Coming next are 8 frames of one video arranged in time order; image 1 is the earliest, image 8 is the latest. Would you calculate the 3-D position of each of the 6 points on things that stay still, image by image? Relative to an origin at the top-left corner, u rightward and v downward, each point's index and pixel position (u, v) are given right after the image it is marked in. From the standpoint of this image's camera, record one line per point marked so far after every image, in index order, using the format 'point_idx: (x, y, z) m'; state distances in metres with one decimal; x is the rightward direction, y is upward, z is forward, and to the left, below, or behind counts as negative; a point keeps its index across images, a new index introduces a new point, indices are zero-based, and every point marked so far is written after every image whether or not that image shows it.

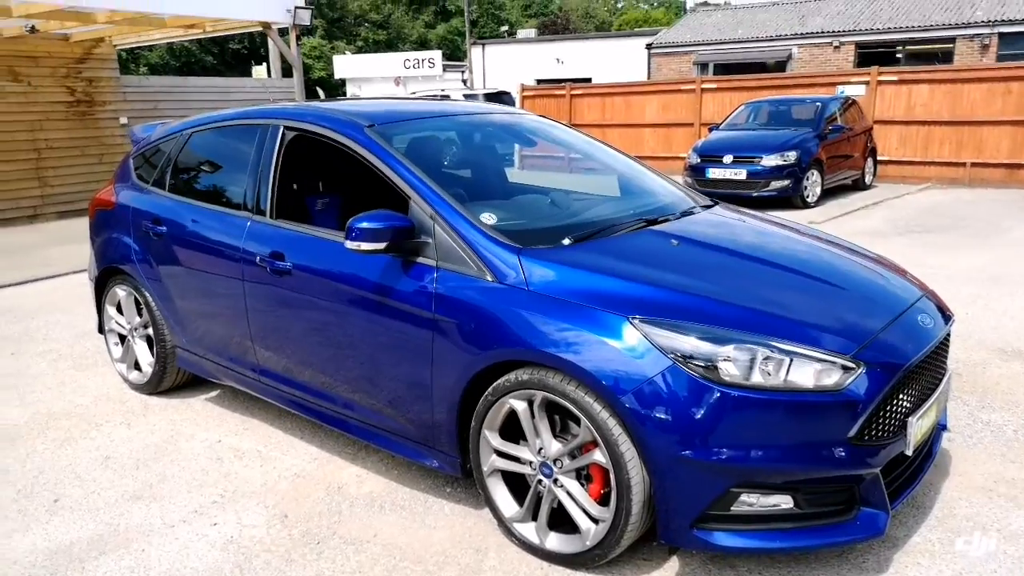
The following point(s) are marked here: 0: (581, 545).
0: (+0.2, -0.9, +2.7) m
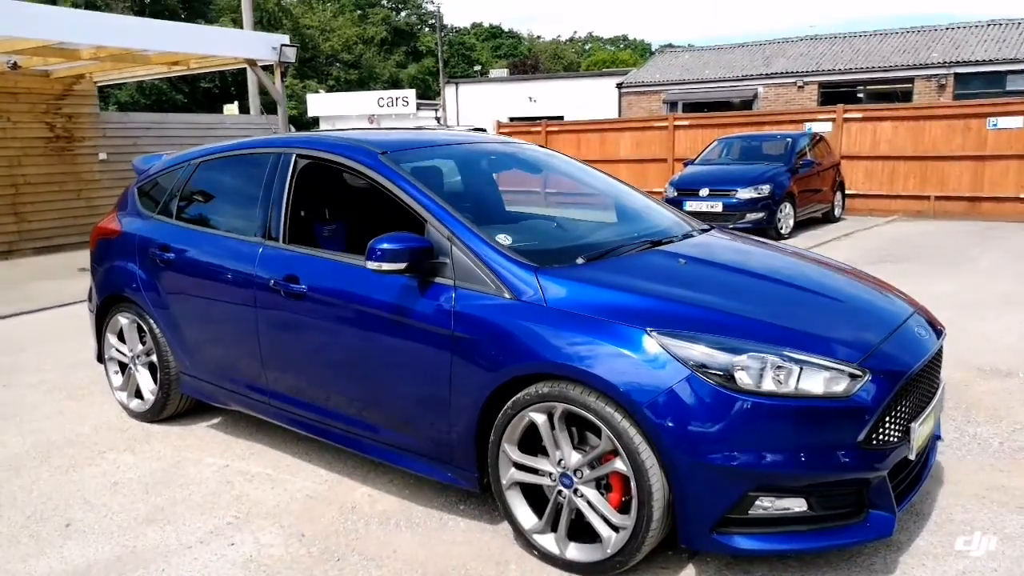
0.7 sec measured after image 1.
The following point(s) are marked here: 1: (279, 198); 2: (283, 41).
0: (+0.3, -1.0, +2.8) m
1: (-1.2, +0.5, +4.0) m
2: (-3.3, +3.6, +11.3) m
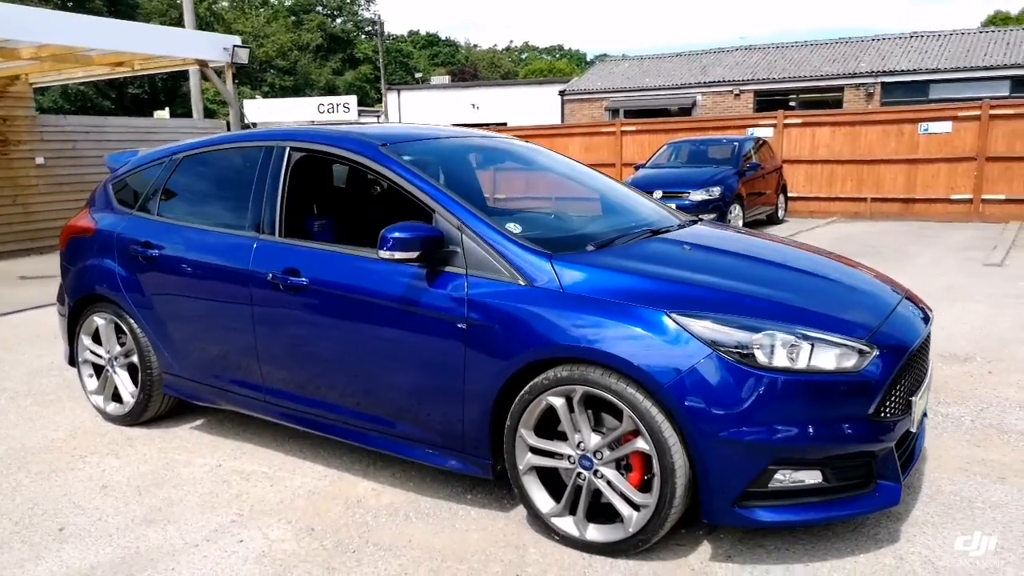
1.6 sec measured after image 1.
0: (+0.4, -0.9, +2.9) m
1: (-1.2, +0.5, +3.9) m
2: (-4.0, +3.5, +11.1) m
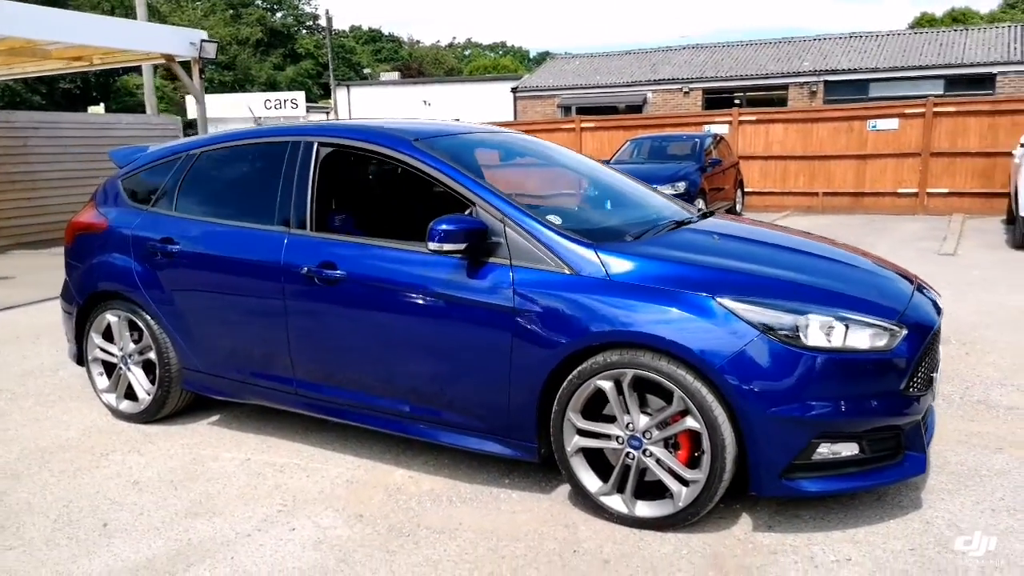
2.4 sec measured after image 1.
0: (+0.6, -0.9, +3.0) m
1: (-1.1, +0.5, +3.9) m
2: (-4.4, +3.5, +10.9) m
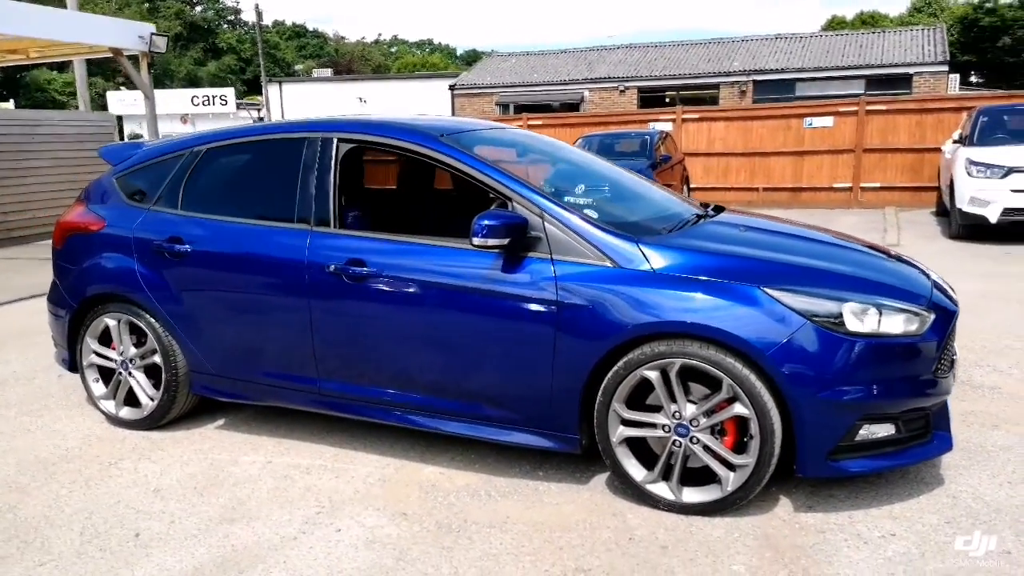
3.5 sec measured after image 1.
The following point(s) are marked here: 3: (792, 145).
0: (+0.8, -0.8, +3.1) m
1: (-1.0, +0.5, +3.9) m
2: (-4.9, +3.5, +10.5) m
3: (+6.1, +3.1, +17.0) m
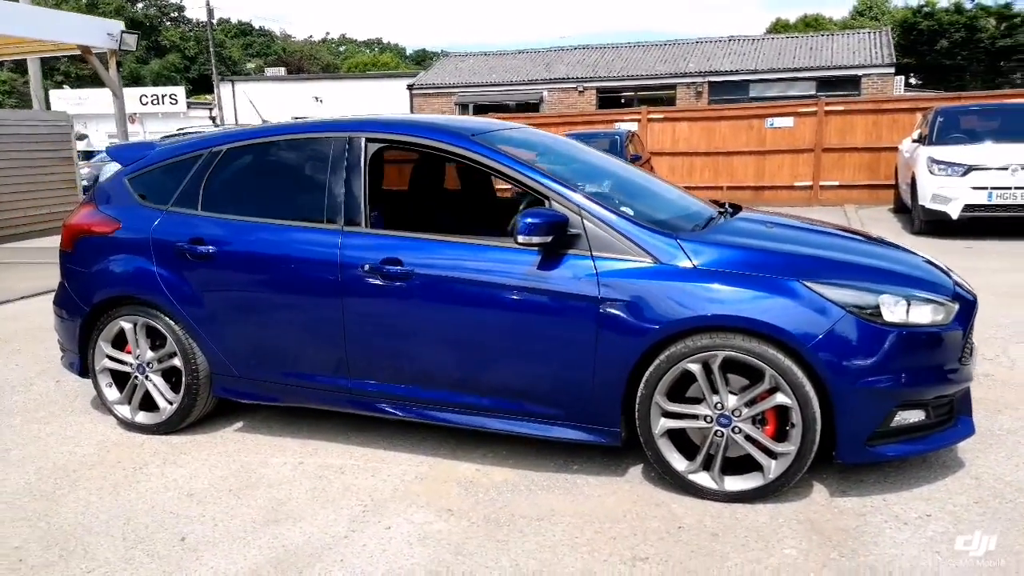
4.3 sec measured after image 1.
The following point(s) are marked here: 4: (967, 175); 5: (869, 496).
0: (+1.0, -0.8, +3.2) m
1: (-0.8, +0.5, +3.9) m
2: (-5.2, +3.5, +10.3) m
3: (+5.4, +3.2, +17.4) m
4: (+6.3, +1.6, +10.8) m
5: (+1.5, -0.9, +3.3) m
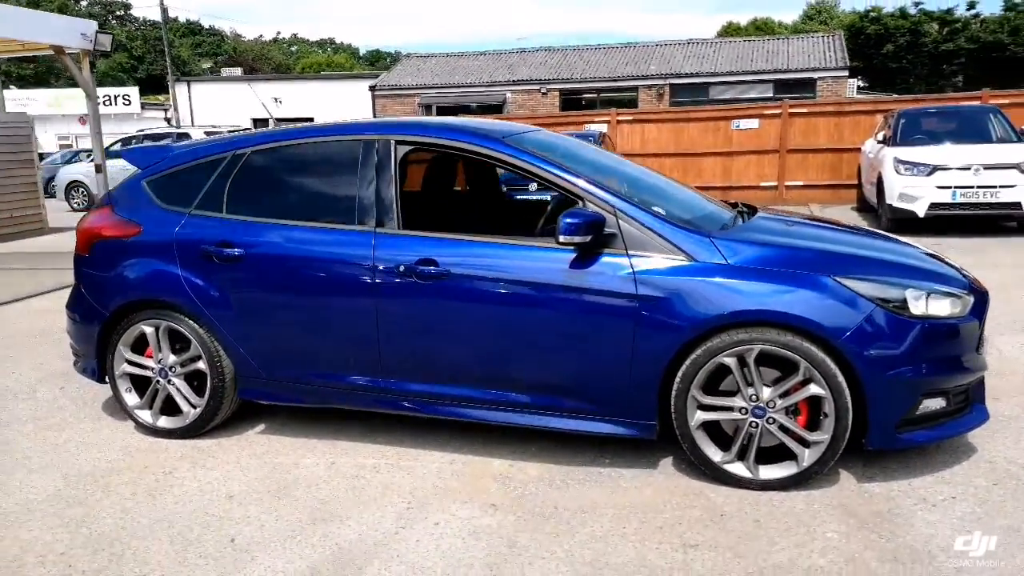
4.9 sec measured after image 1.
0: (+1.2, -0.8, +3.3) m
1: (-0.7, +0.5, +3.9) m
2: (-5.4, +3.4, +10.1) m
3: (+4.8, +3.2, +17.7) m
4: (+6.1, +1.6, +11.2) m
5: (+1.7, -0.9, +3.4) m
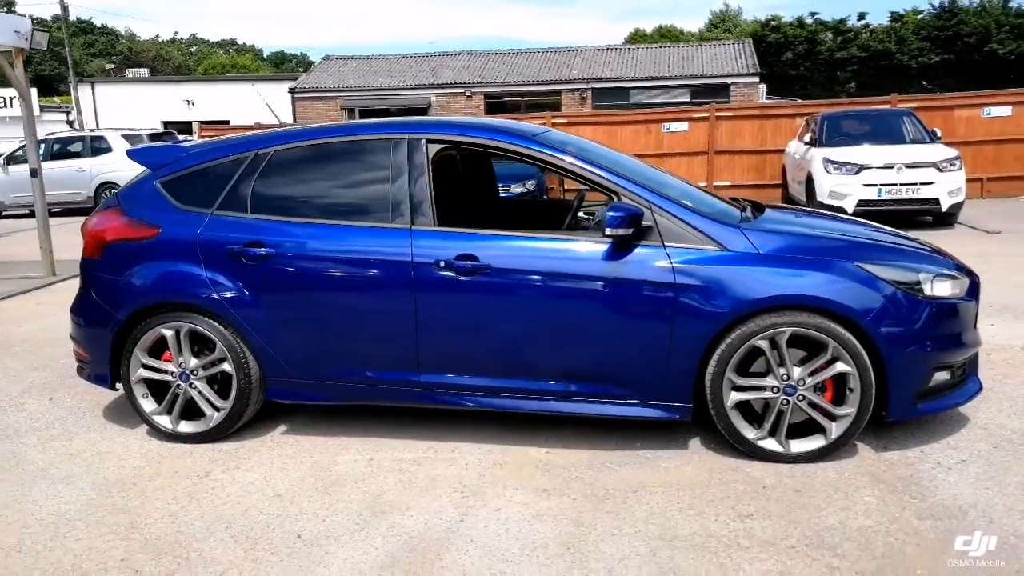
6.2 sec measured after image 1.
0: (+1.4, -0.7, +3.6) m
1: (-0.5, +0.5, +4.0) m
2: (-6.0, +3.3, +9.6) m
3: (+3.4, +3.3, +18.3) m
4: (+5.4, +1.8, +12.0) m
5: (+1.9, -0.8, +3.7) m
